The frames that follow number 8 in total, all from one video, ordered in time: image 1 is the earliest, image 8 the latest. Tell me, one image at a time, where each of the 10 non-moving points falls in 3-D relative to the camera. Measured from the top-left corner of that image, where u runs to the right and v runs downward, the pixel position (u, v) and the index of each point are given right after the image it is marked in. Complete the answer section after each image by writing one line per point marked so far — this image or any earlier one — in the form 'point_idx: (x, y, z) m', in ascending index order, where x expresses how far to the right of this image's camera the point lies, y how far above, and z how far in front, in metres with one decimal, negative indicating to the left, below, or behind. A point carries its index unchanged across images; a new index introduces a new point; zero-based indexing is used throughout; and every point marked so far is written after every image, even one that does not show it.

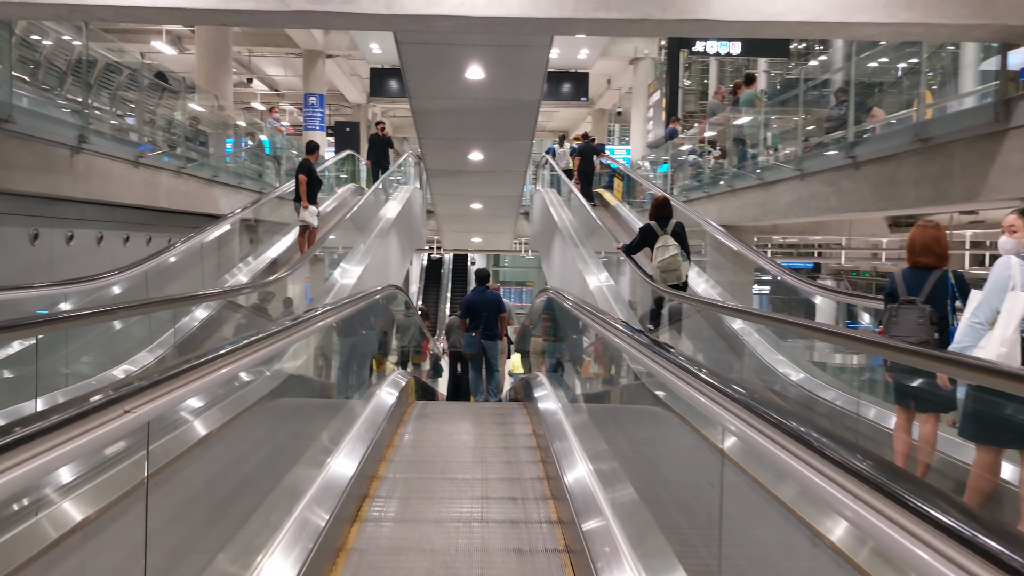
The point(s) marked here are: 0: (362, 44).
0: (-2.1, +3.5, +11.8) m
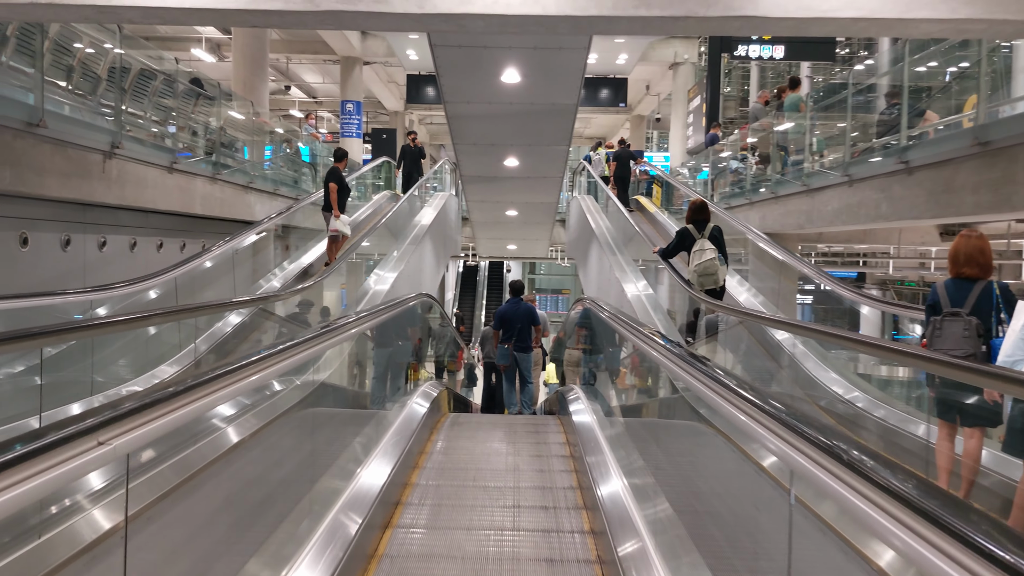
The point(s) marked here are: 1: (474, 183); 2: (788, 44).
0: (-1.6, +3.4, +11.7) m
1: (-0.4, +1.2, +8.9) m
2: (+3.3, +3.0, +10.1) m
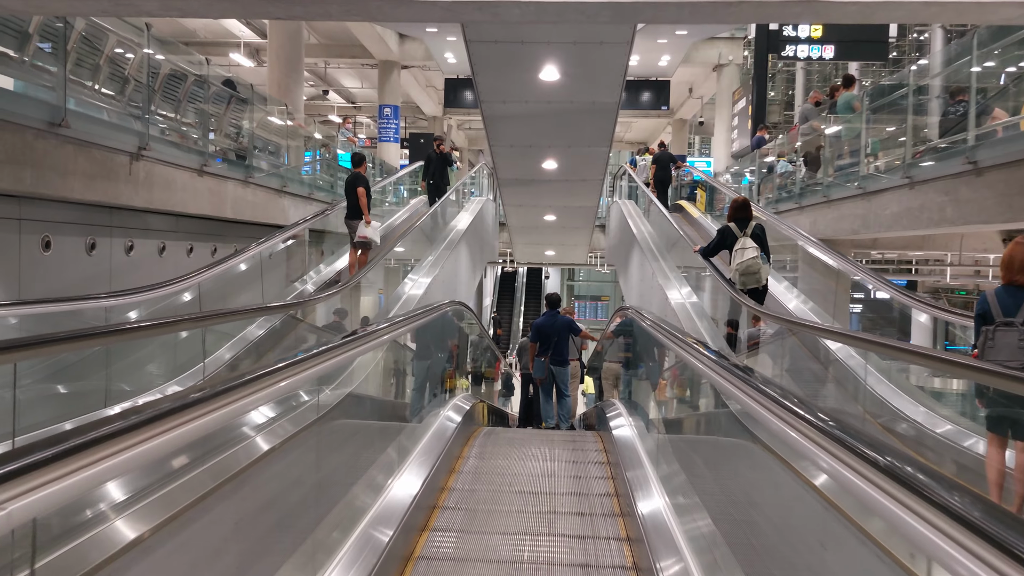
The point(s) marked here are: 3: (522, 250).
0: (-1.0, +3.3, +11.6) m
1: (0.0, +1.1, +8.8) m
2: (+3.8, +2.9, +9.7) m
3: (+0.2, +0.7, +14.7) m
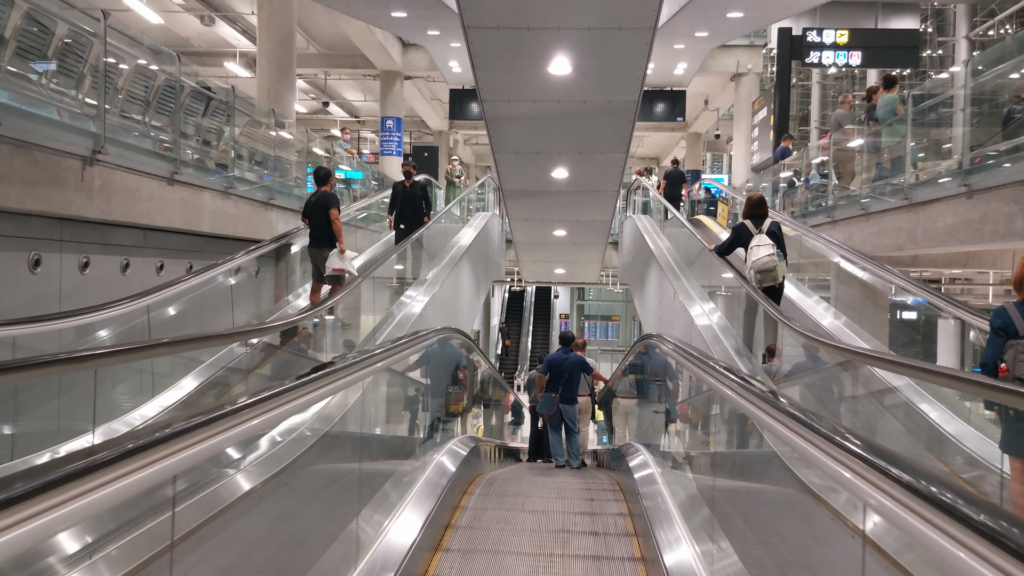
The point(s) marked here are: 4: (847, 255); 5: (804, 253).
0: (-0.9, +3.0, +11.2) m
1: (+0.1, +0.9, +8.2) m
2: (+3.9, +2.6, +9.2) m
3: (+0.3, +0.4, +14.1) m
4: (+2.5, +0.3, +6.3) m
5: (+2.5, +0.3, +7.2) m
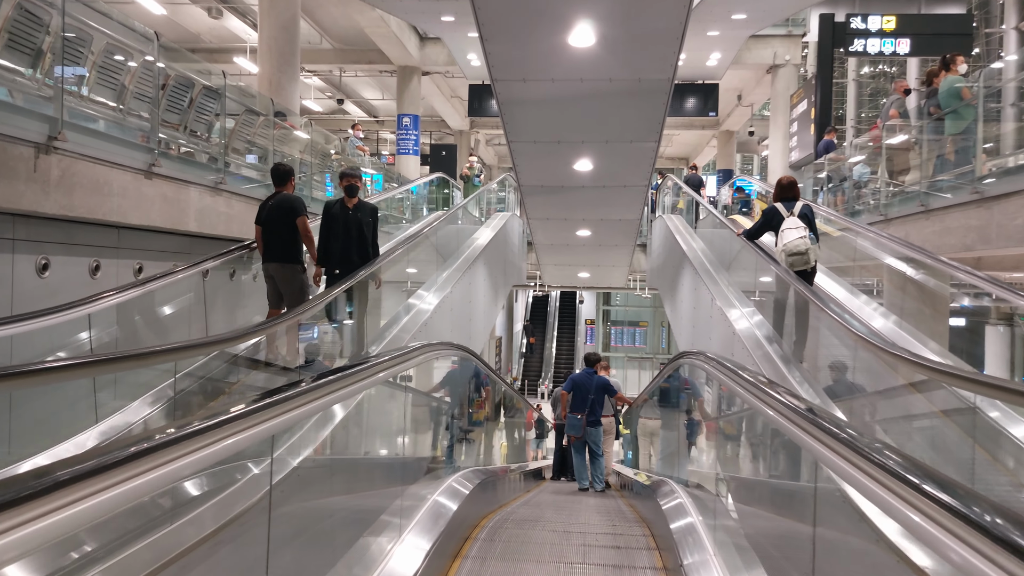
0: (-0.6, +3.0, +10.7) m
1: (+0.3, +0.8, +7.7) m
2: (+4.1, +2.6, +8.6) m
3: (+0.7, +0.3, +13.6) m
4: (+2.6, +0.3, +5.7) m
5: (+2.7, +0.3, +6.6) m
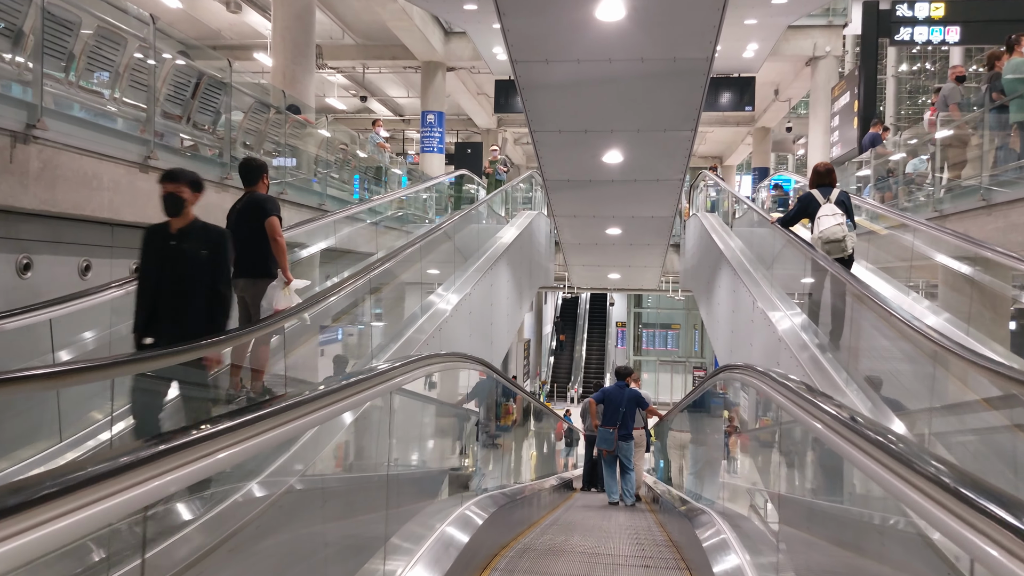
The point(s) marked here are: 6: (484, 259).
0: (-0.3, +2.9, +10.4) m
1: (+0.5, +0.8, +7.4) m
2: (+4.4, +2.6, +8.1) m
3: (+1.1, +0.3, +13.2) m
4: (+2.8, +0.2, +5.3) m
5: (+2.9, +0.2, +6.2) m
6: (-0.2, +0.2, +8.1) m
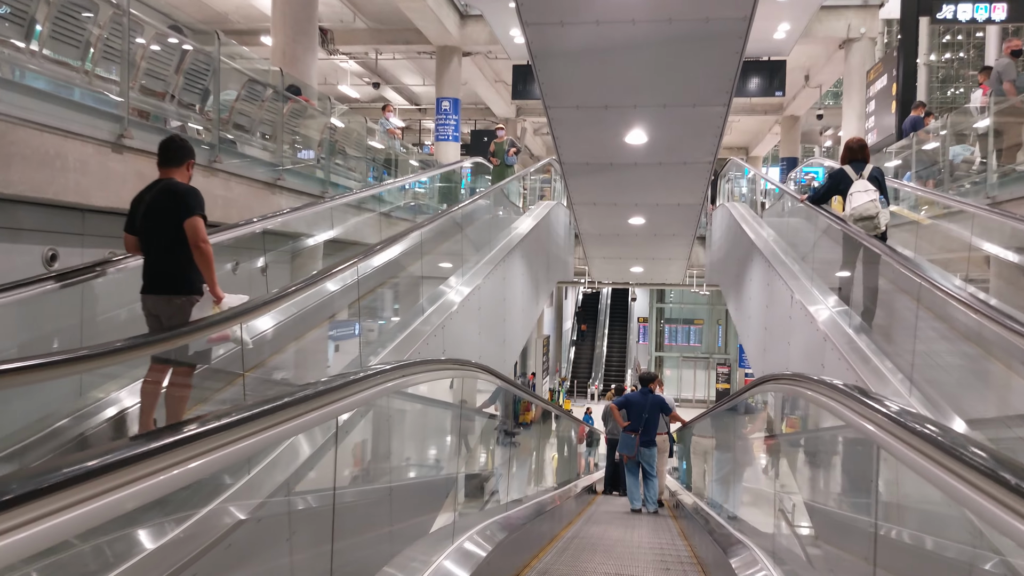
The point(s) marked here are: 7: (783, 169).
0: (-0.1, +3.0, +10.0) m
1: (+0.6, +0.9, +7.0) m
2: (+4.5, +2.6, +7.6) m
3: (+1.4, +0.3, +12.8) m
4: (+2.9, +0.3, +4.8) m
5: (+3.0, +0.3, +5.7) m
6: (-0.1, +0.3, +7.7) m
7: (+5.5, +2.4, +17.0) m
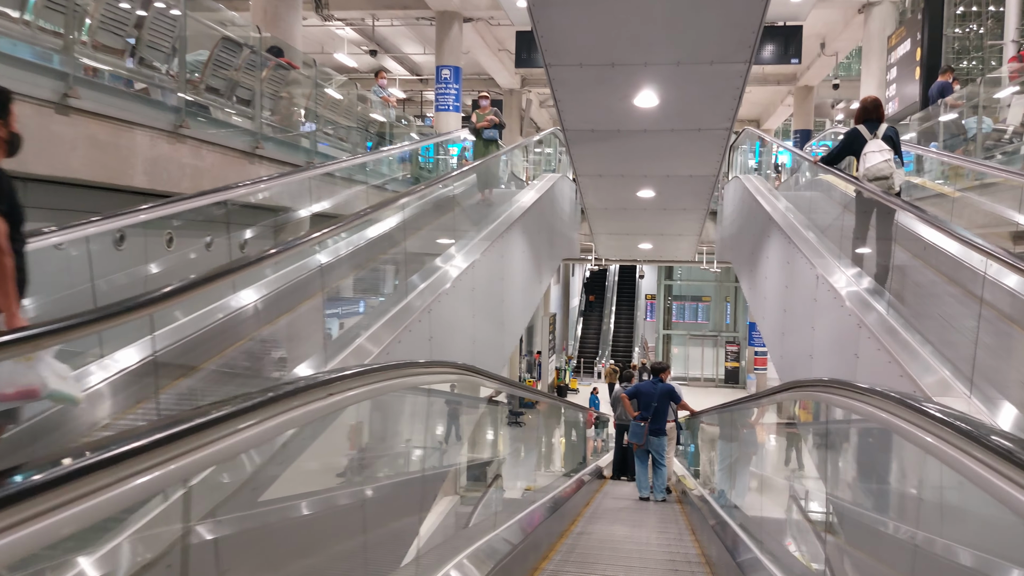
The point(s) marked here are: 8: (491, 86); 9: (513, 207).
0: (-0.1, +3.3, +9.5) m
1: (+0.6, +1.1, +6.6) m
2: (+4.5, +2.8, +7.1) m
3: (+1.5, +0.7, +12.4) m
4: (+2.9, +0.4, +4.4) m
5: (+3.0, +0.4, +5.3) m
6: (-0.1, +0.5, +7.3) m
7: (+5.6, +2.9, +16.5) m
8: (-0.4, +4.5, +19.5) m
9: (0.0, +0.7, +7.9) m
